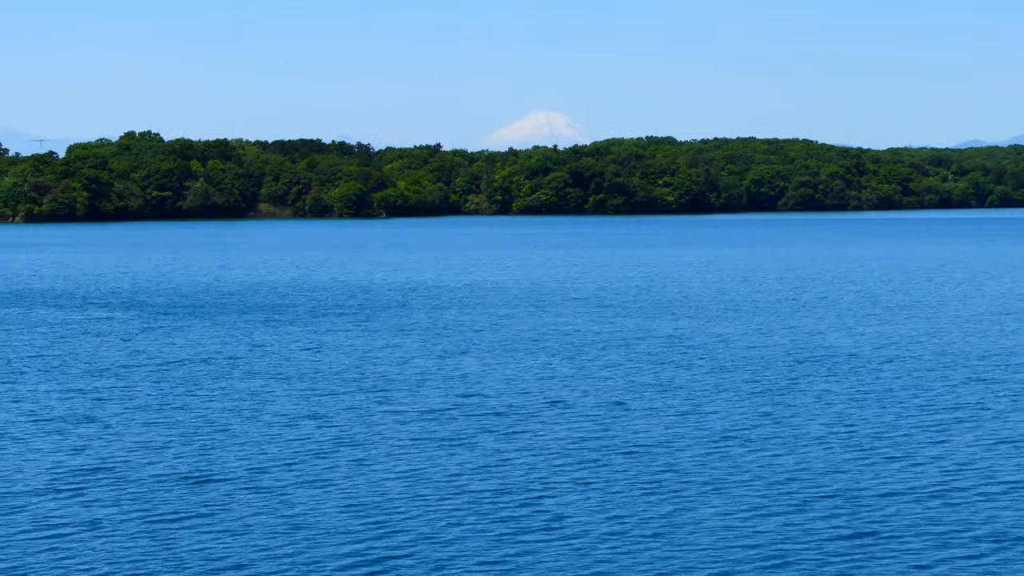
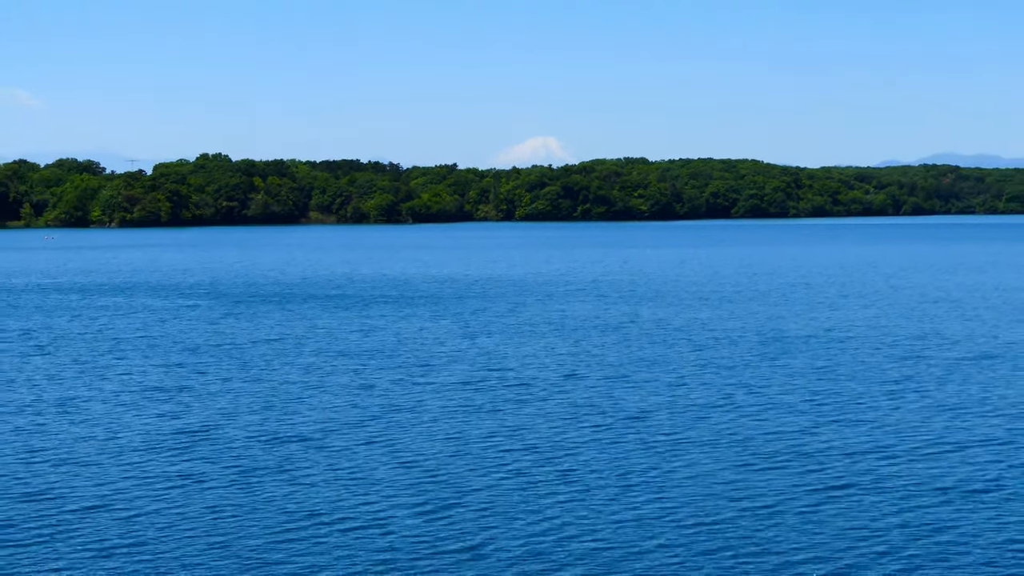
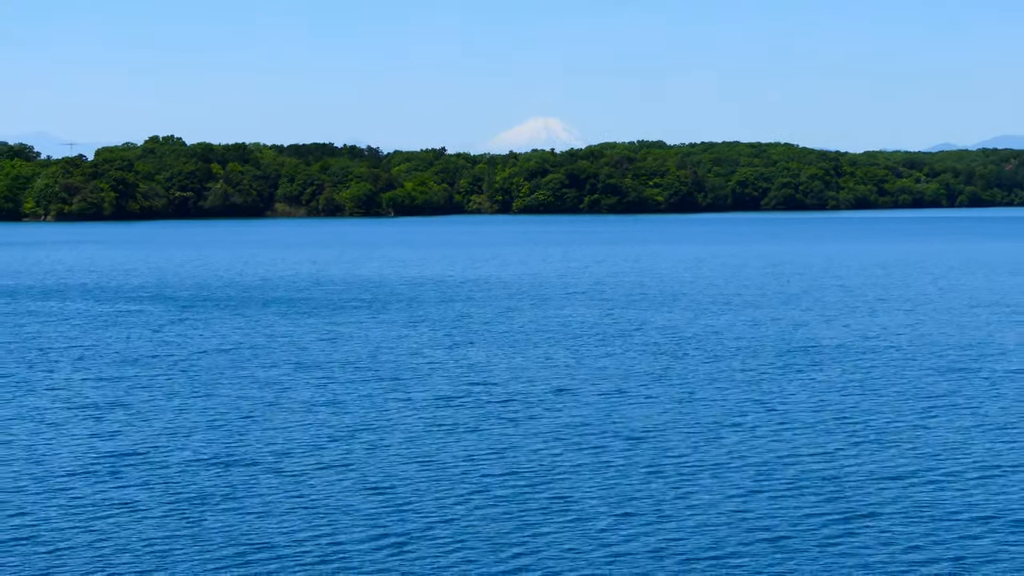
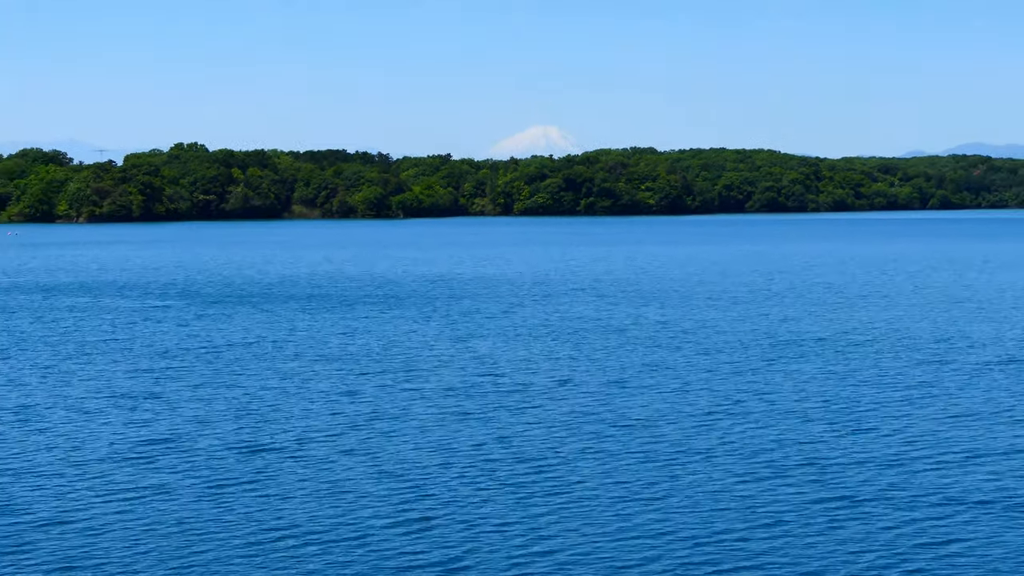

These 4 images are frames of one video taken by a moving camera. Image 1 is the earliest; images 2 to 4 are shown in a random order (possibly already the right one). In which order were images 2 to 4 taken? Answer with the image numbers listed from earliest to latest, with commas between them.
3, 4, 2
